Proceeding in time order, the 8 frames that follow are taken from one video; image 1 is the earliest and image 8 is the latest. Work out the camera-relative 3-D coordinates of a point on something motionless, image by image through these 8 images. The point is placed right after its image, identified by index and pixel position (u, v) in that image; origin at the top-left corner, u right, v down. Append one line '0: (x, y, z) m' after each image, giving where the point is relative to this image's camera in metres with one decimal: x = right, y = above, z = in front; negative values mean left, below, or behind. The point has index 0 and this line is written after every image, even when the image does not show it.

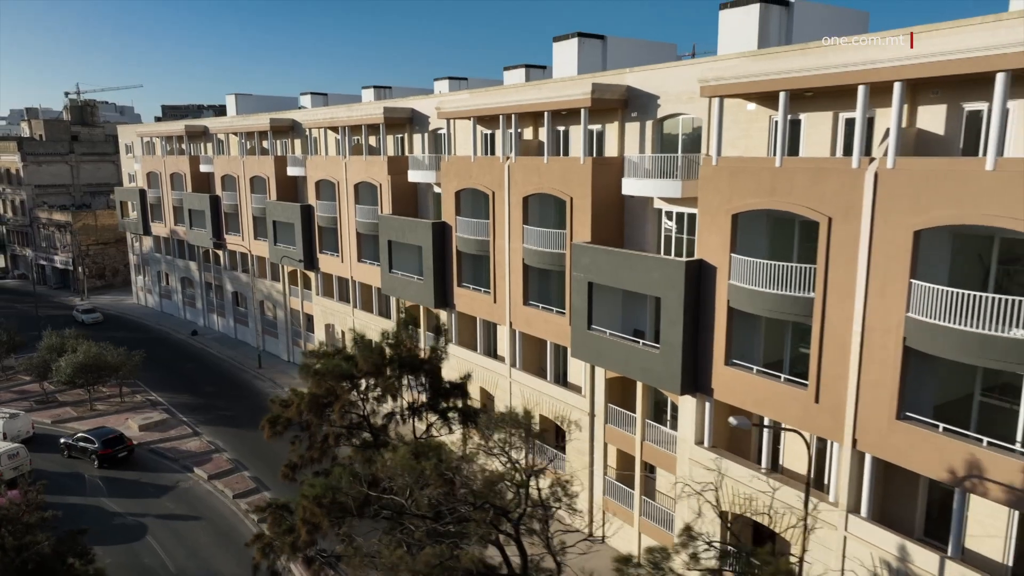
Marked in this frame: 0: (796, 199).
0: (+6.6, +2.1, +16.3) m
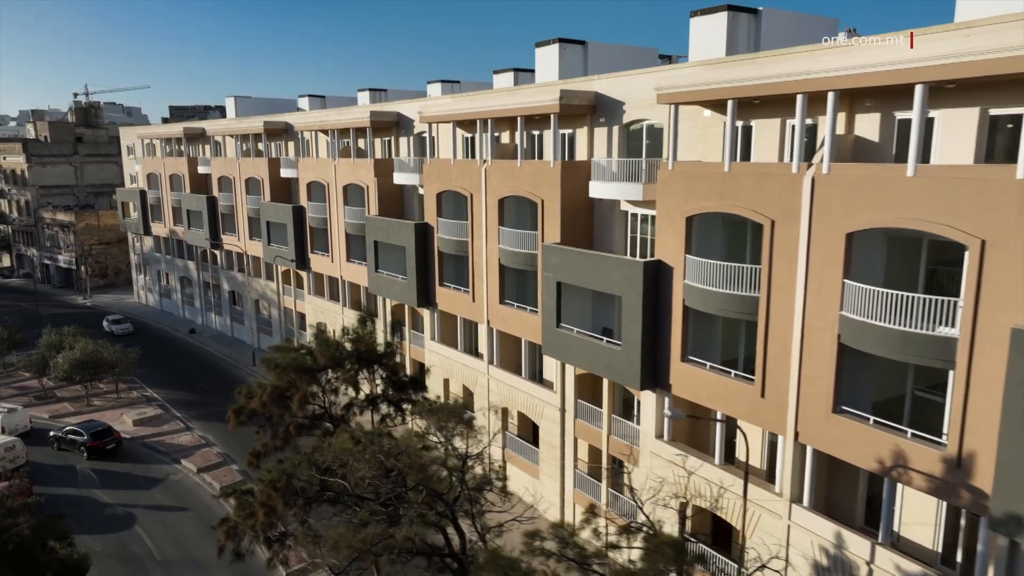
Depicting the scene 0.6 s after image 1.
0: (+5.6, +2.1, +17.0) m
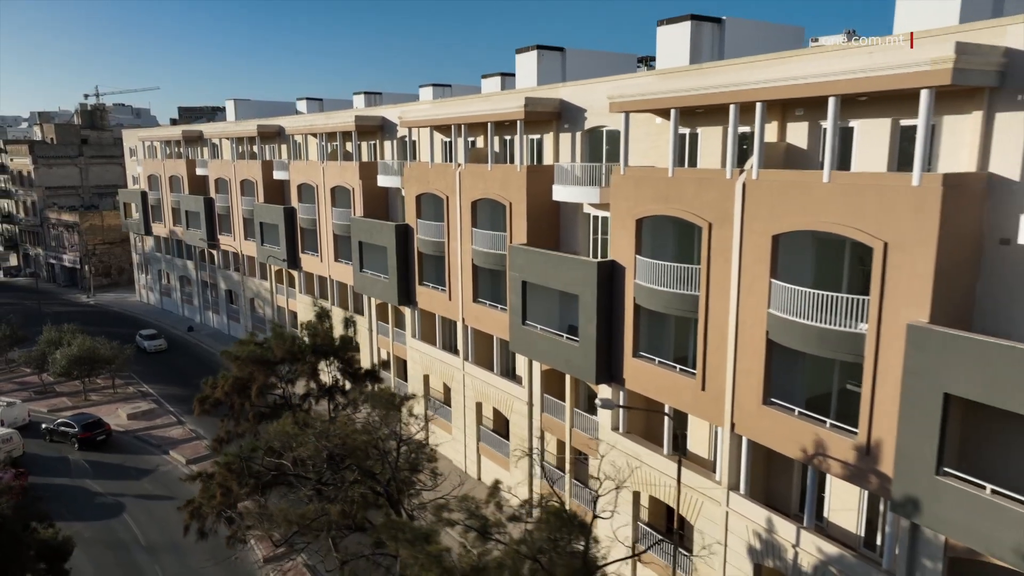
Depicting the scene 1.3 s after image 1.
0: (+4.4, +2.1, +18.0) m
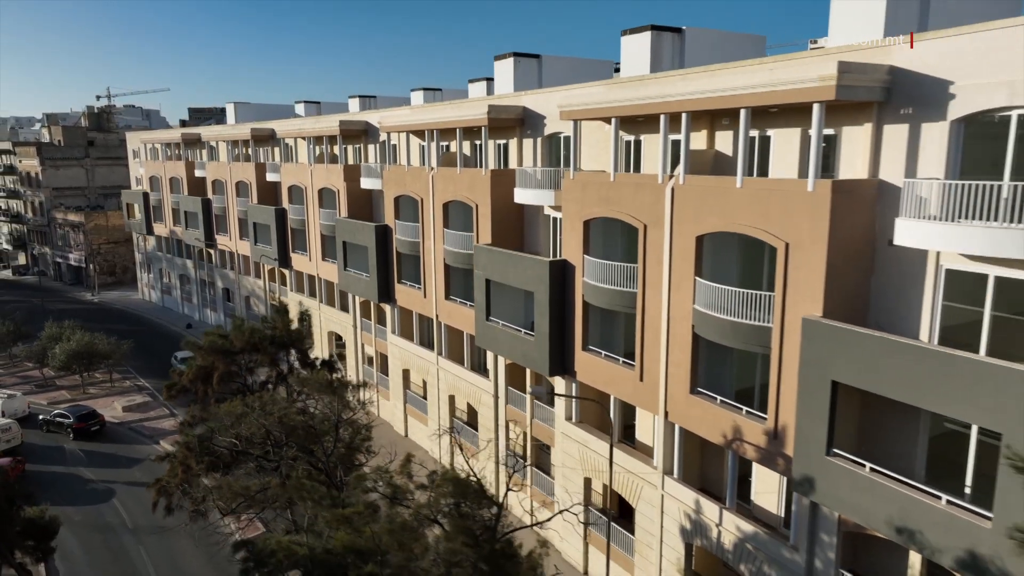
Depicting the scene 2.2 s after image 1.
0: (+3.1, +2.2, +19.2) m
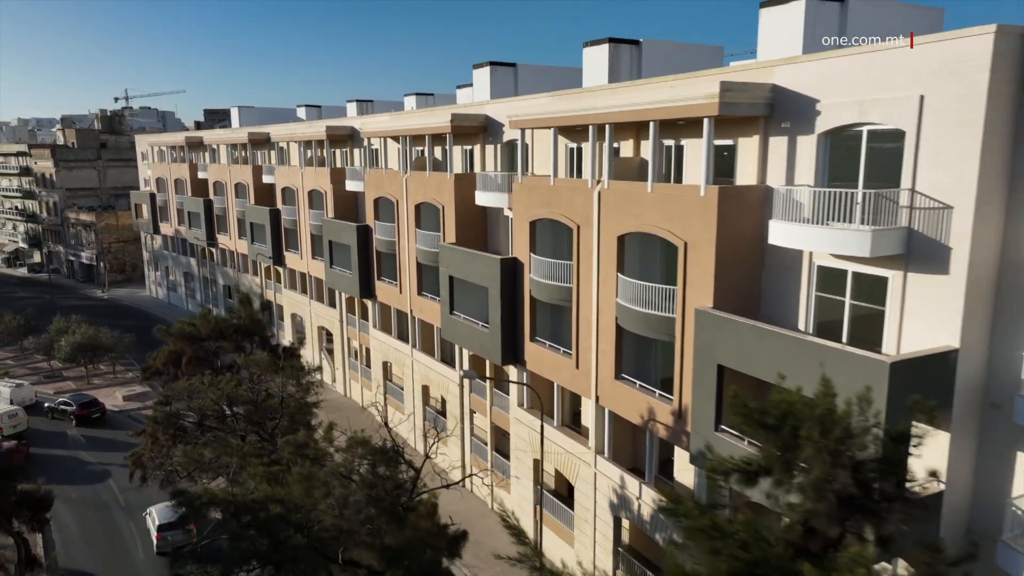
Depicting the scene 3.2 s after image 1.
0: (+1.5, +2.3, +21.0) m
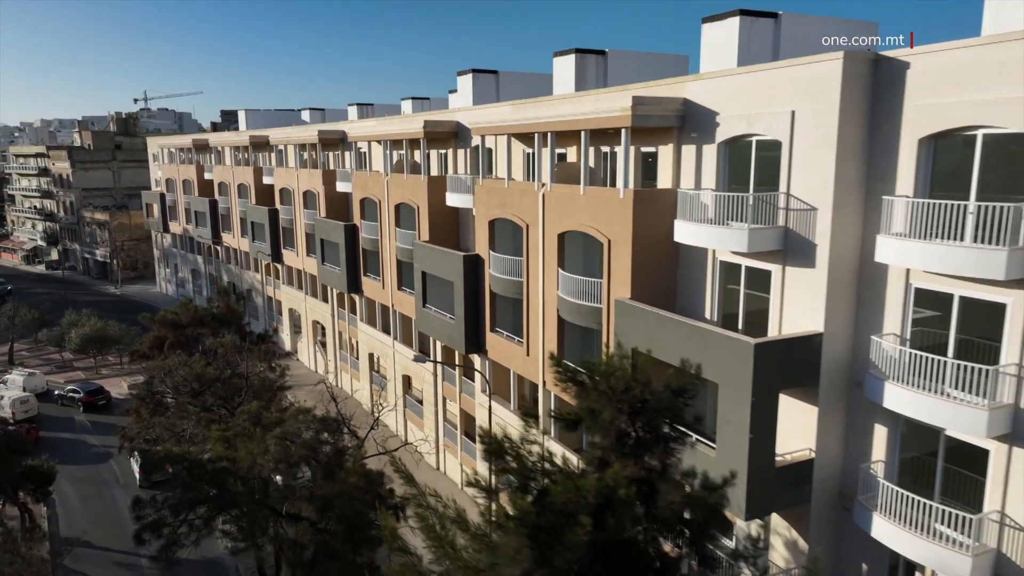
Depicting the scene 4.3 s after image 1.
0: (+0.1, +2.5, +22.9) m
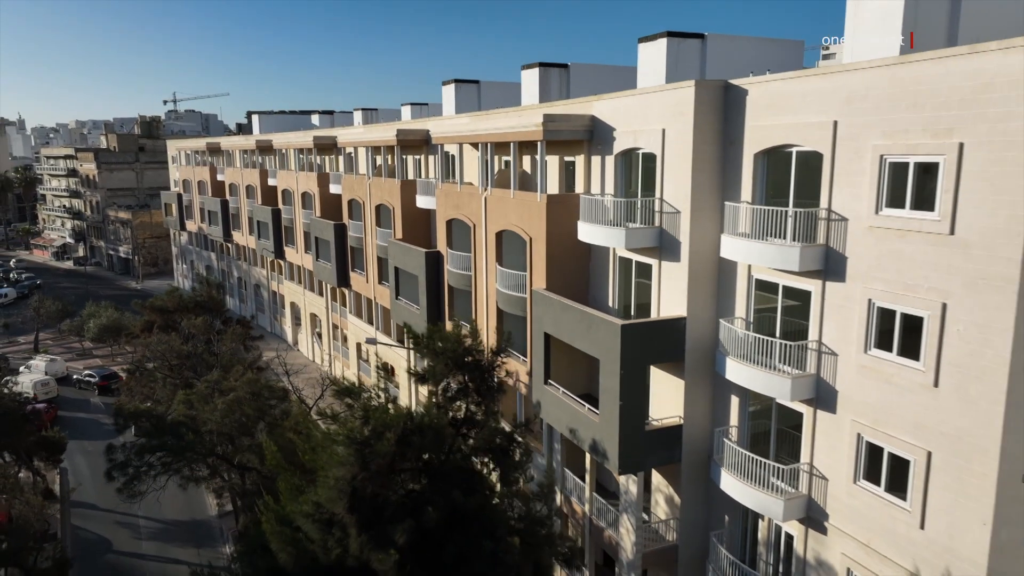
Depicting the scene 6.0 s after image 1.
0: (-1.7, +2.8, +25.6) m
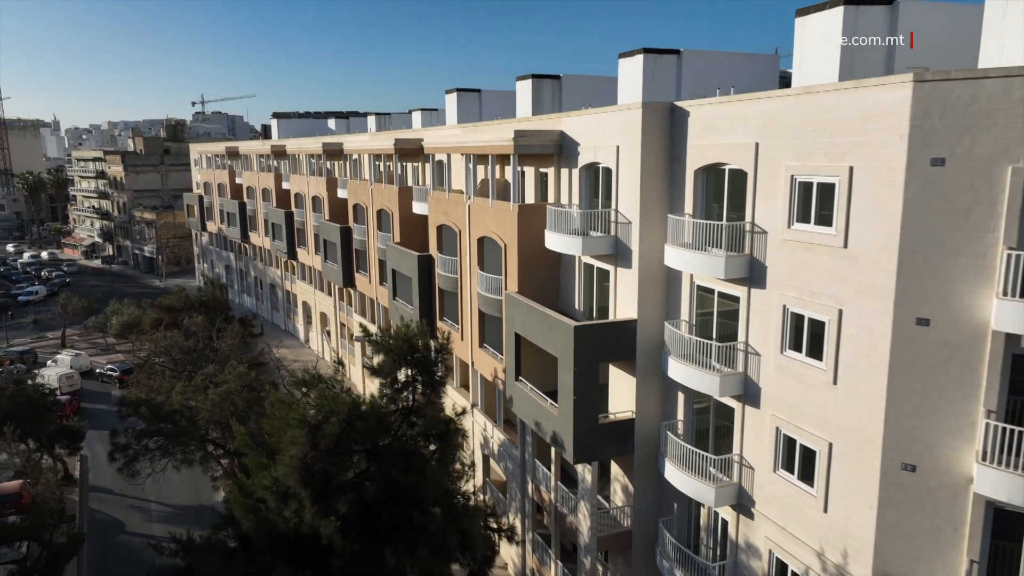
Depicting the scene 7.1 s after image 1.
0: (-2.3, +2.7, +27.2) m
